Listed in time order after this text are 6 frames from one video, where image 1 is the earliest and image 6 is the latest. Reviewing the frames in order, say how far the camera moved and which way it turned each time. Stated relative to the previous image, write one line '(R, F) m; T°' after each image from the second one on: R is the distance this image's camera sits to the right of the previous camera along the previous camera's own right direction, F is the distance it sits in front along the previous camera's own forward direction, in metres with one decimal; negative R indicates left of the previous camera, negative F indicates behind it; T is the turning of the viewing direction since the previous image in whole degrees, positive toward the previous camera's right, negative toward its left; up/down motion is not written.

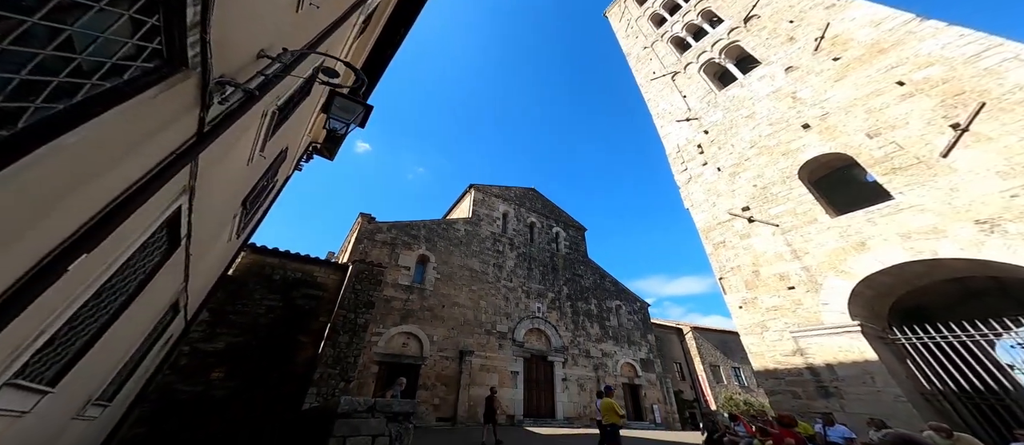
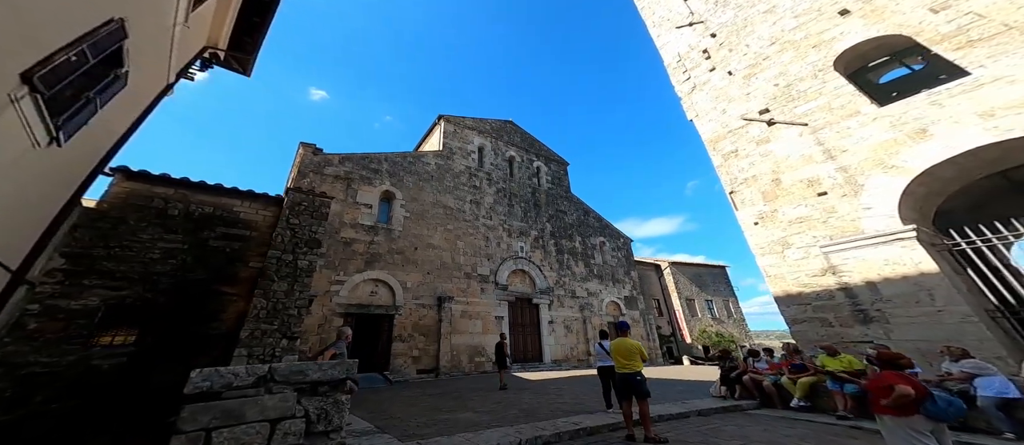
(0.0, +1.4) m; +4°
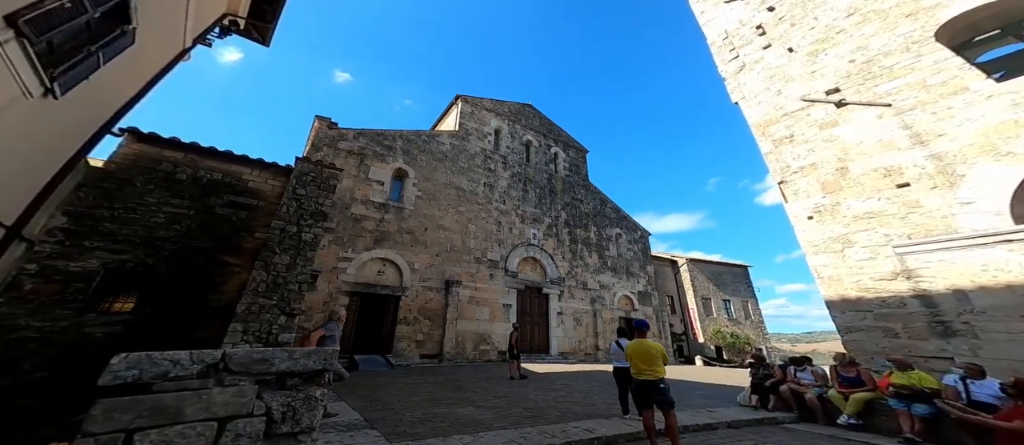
(0.0, +0.5) m; -2°
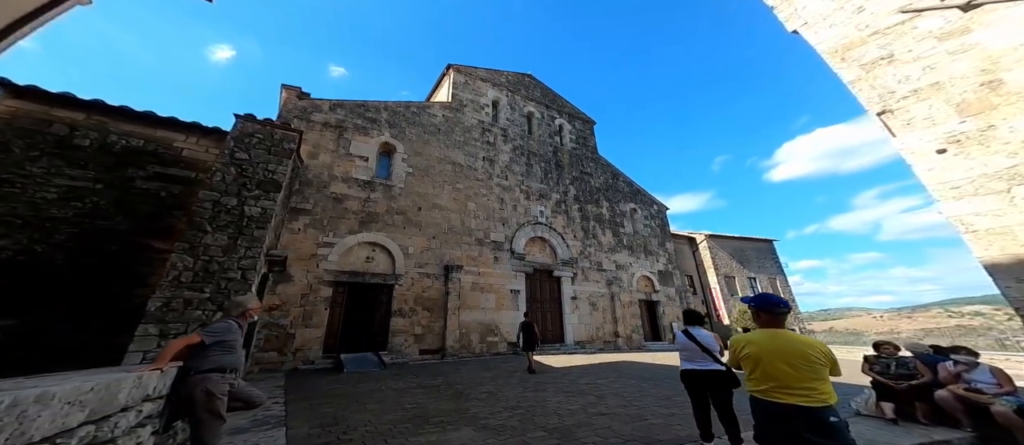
(0.0, +1.4) m; -1°
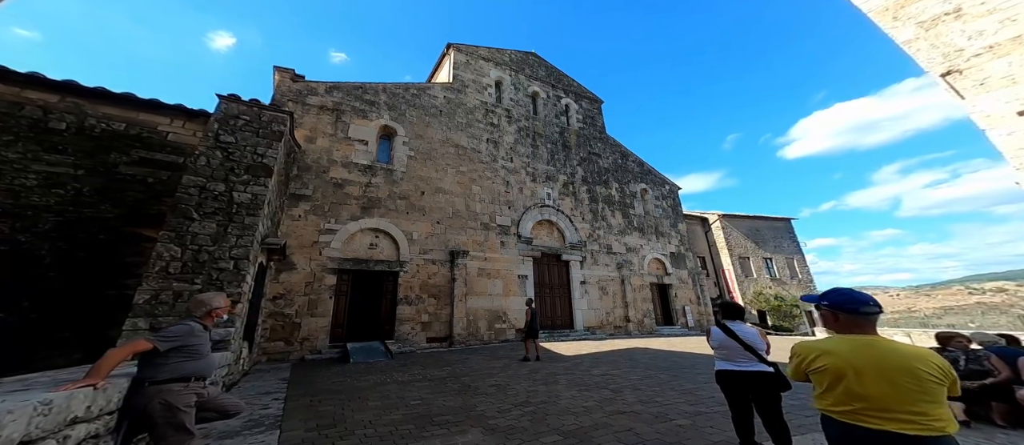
(0.0, +0.4) m; -1°
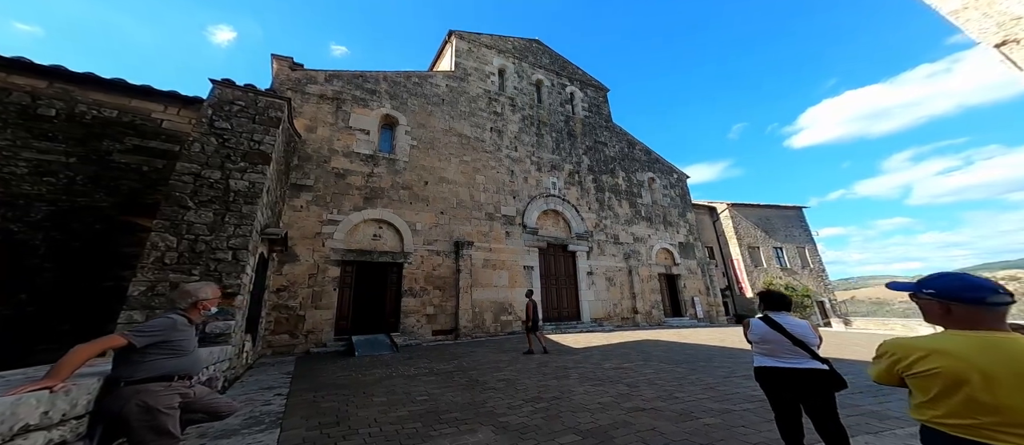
(-0.1, +0.2) m; -1°
